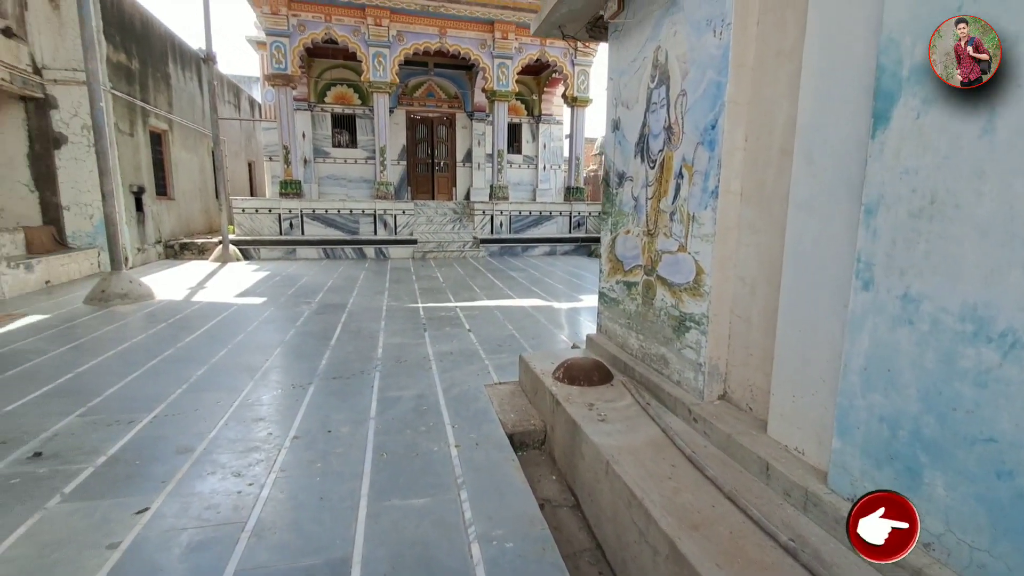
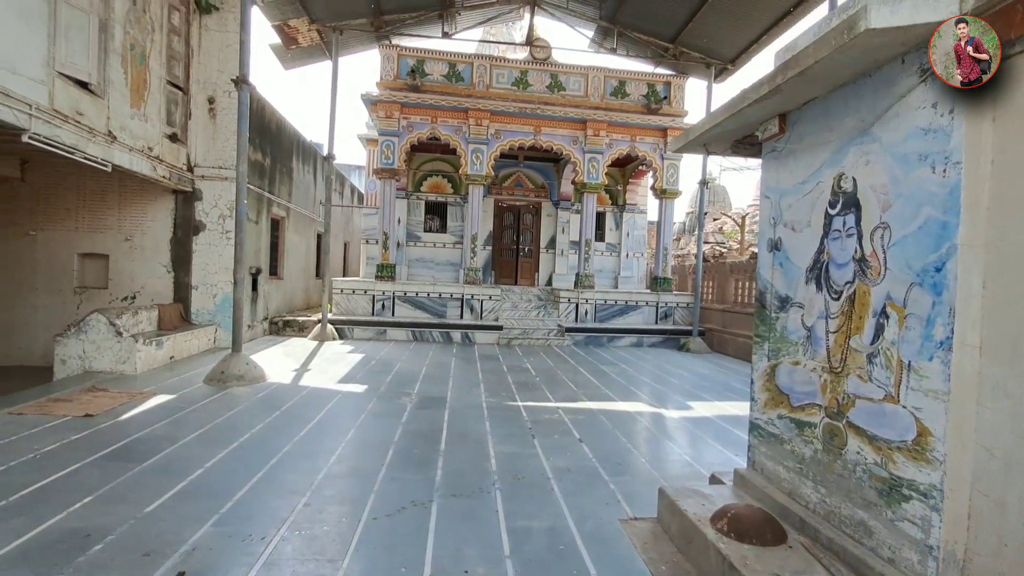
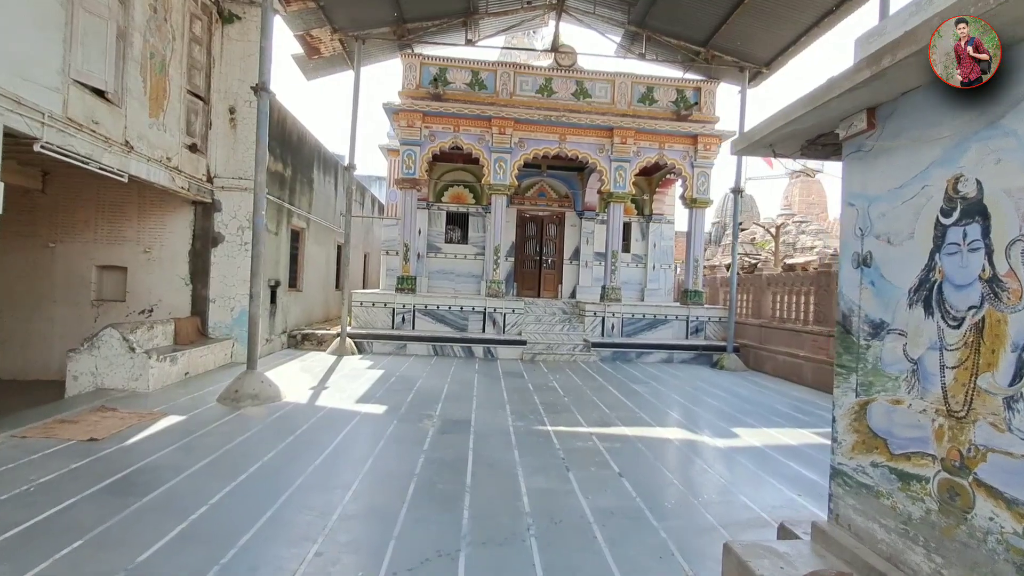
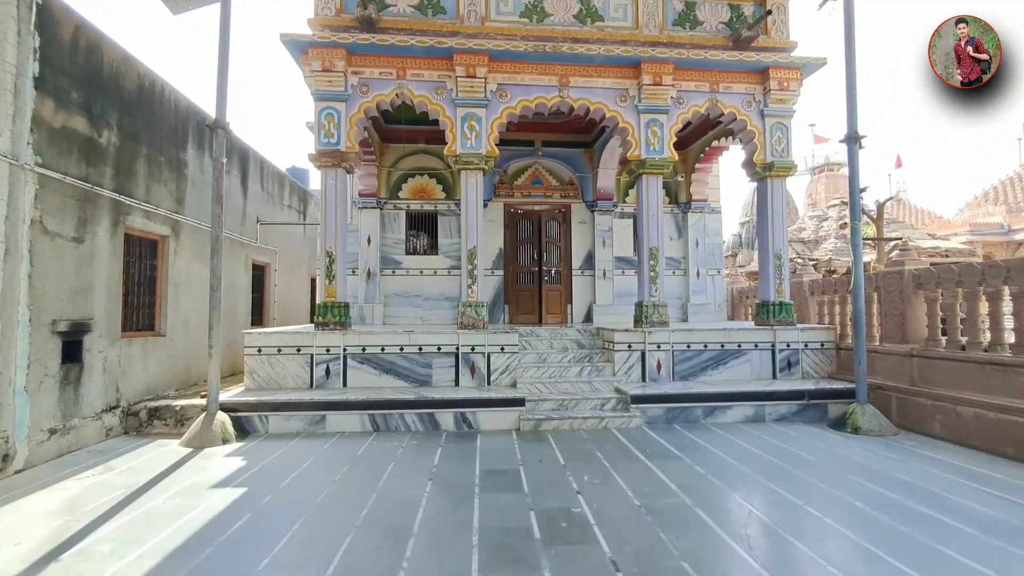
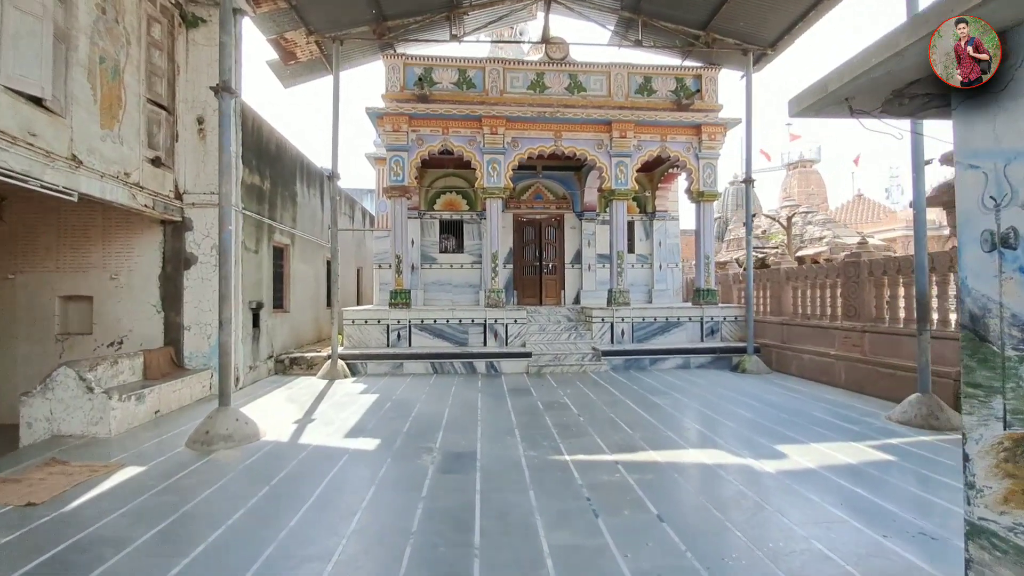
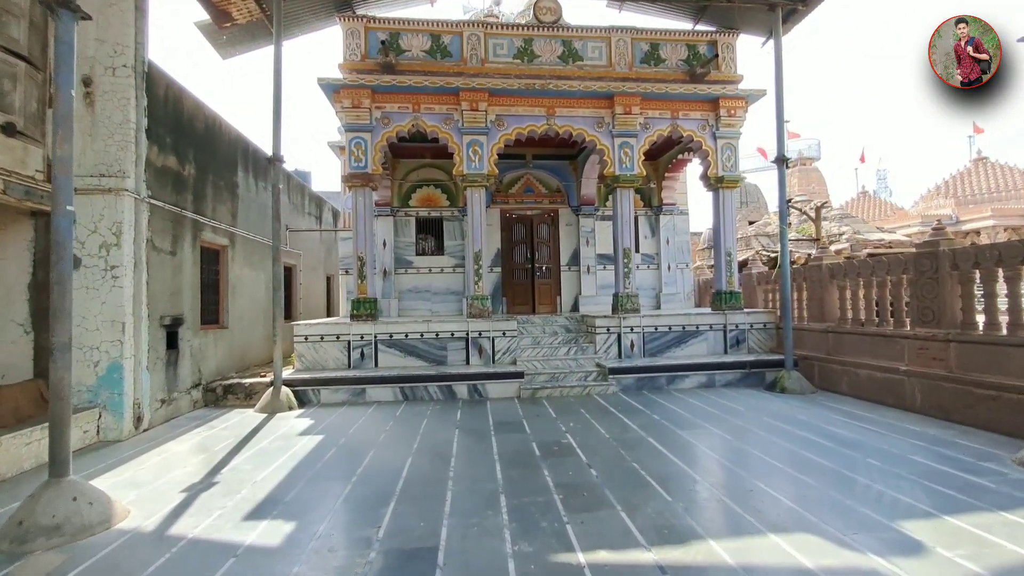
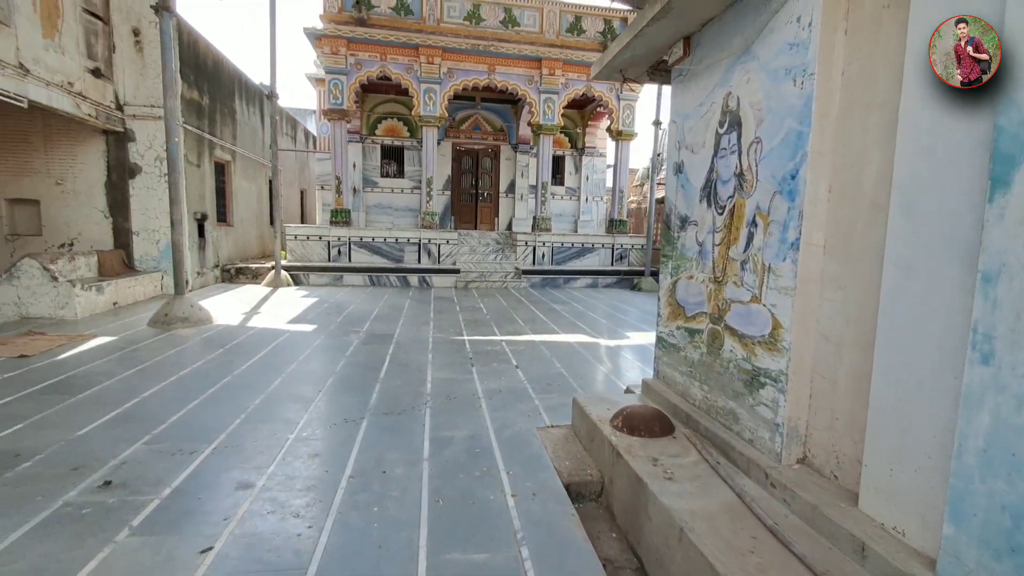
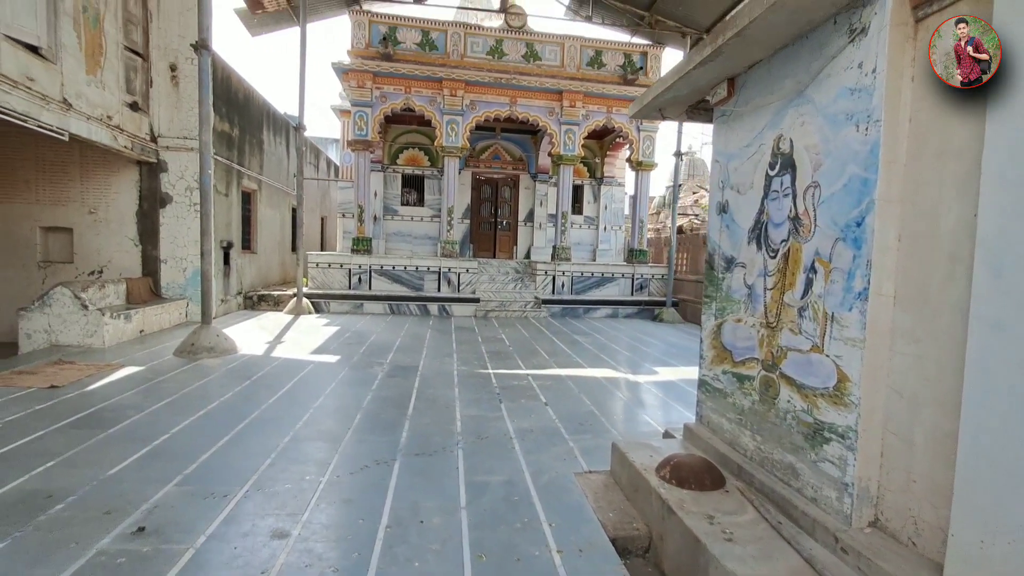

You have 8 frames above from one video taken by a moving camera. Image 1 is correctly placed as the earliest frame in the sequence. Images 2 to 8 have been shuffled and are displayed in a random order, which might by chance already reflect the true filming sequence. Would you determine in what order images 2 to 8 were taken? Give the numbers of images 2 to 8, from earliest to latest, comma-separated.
7, 8, 2, 3, 5, 6, 4
